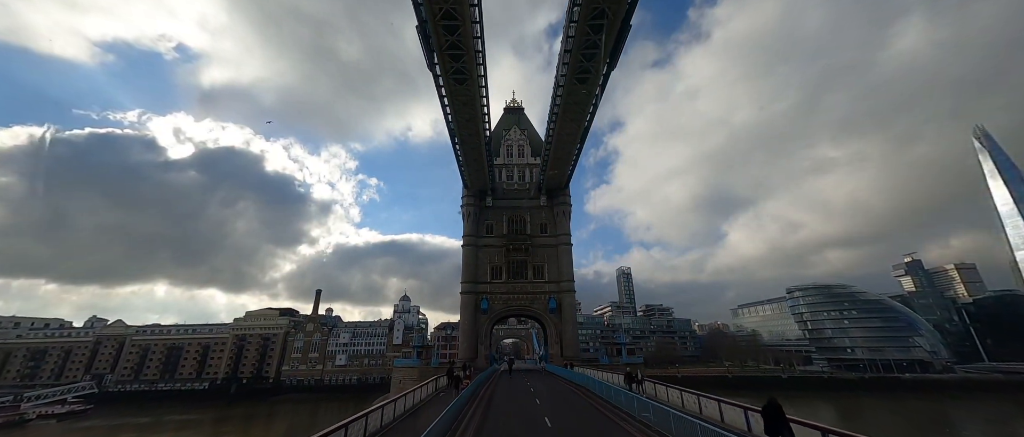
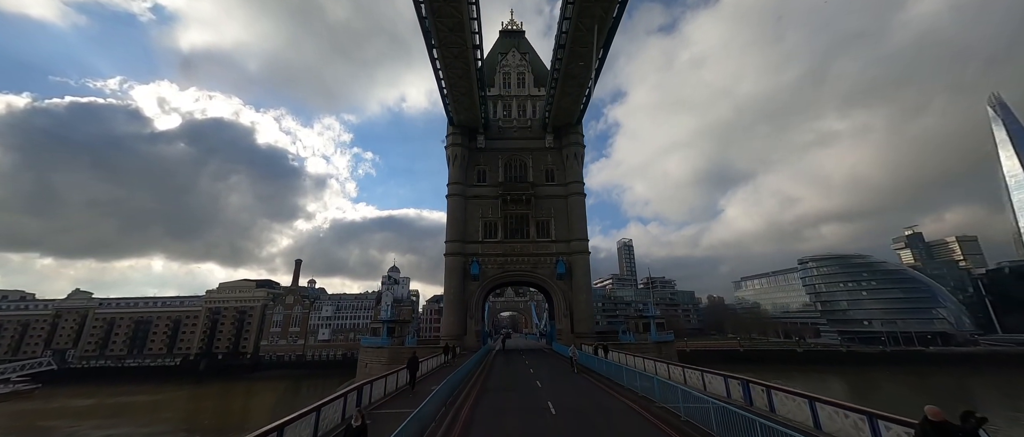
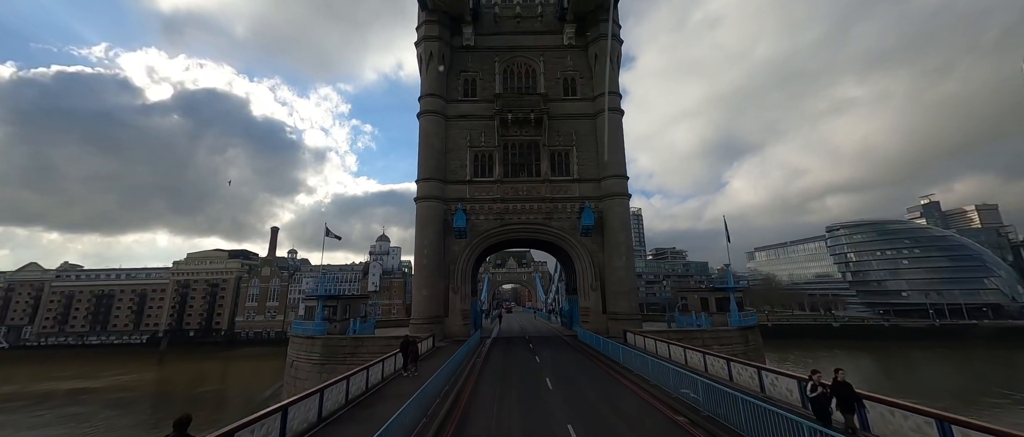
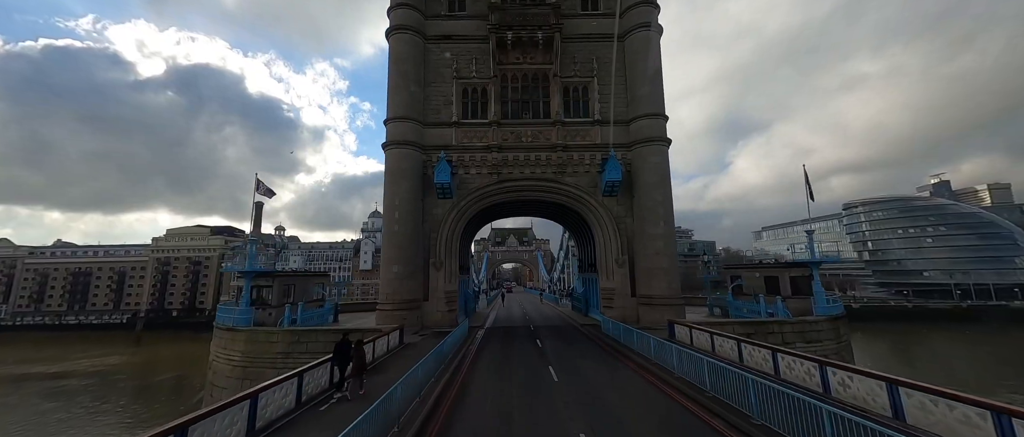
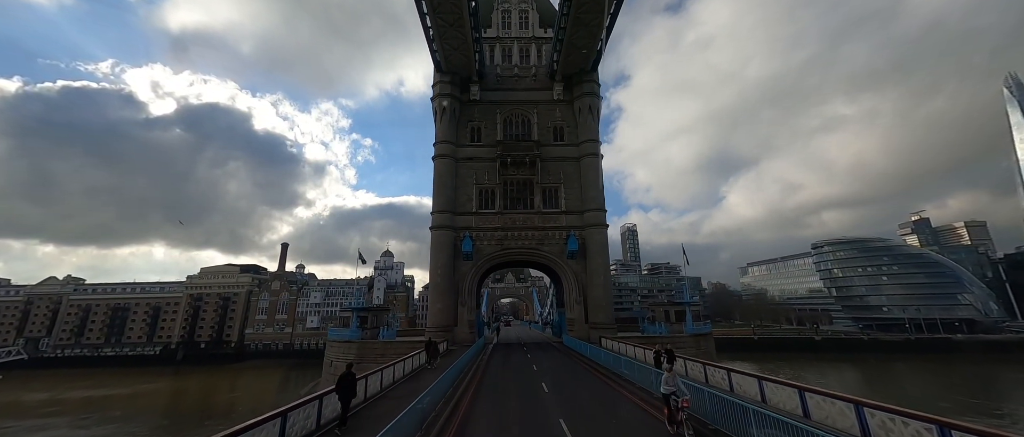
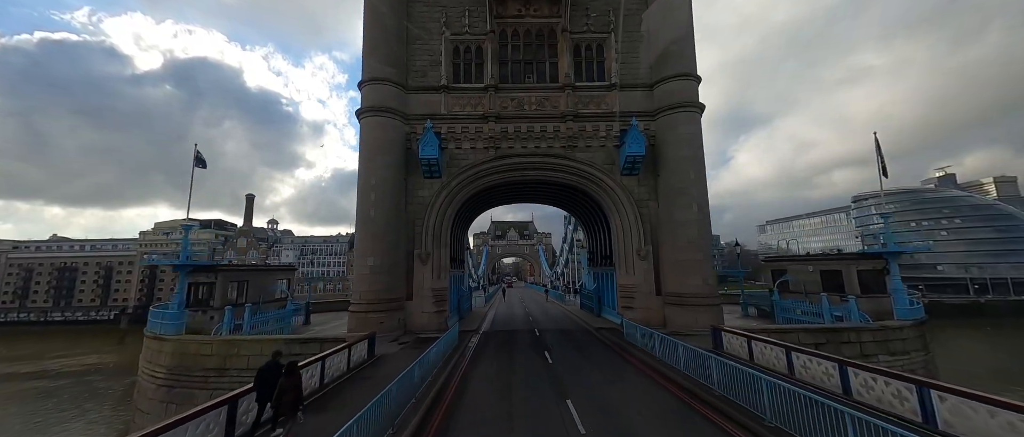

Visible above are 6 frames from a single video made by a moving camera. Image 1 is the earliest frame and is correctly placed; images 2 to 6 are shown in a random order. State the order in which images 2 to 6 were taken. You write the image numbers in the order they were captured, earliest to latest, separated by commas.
2, 5, 3, 4, 6
